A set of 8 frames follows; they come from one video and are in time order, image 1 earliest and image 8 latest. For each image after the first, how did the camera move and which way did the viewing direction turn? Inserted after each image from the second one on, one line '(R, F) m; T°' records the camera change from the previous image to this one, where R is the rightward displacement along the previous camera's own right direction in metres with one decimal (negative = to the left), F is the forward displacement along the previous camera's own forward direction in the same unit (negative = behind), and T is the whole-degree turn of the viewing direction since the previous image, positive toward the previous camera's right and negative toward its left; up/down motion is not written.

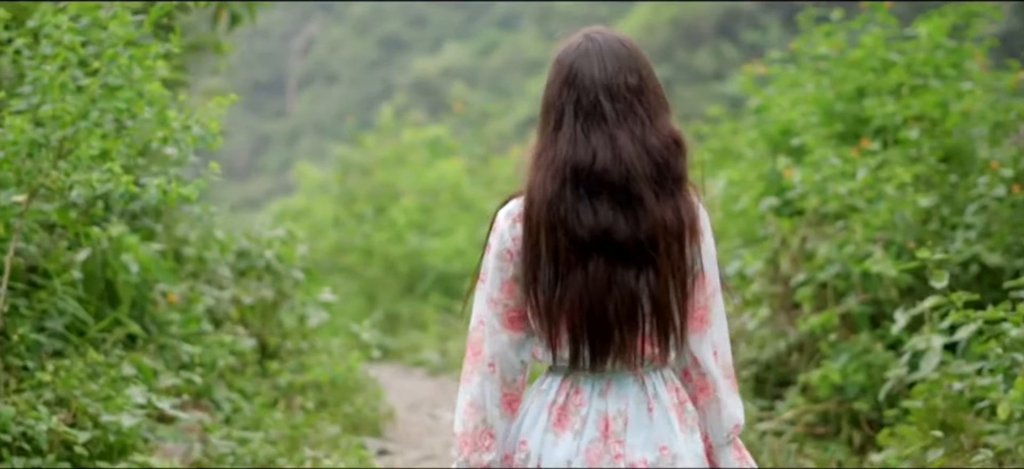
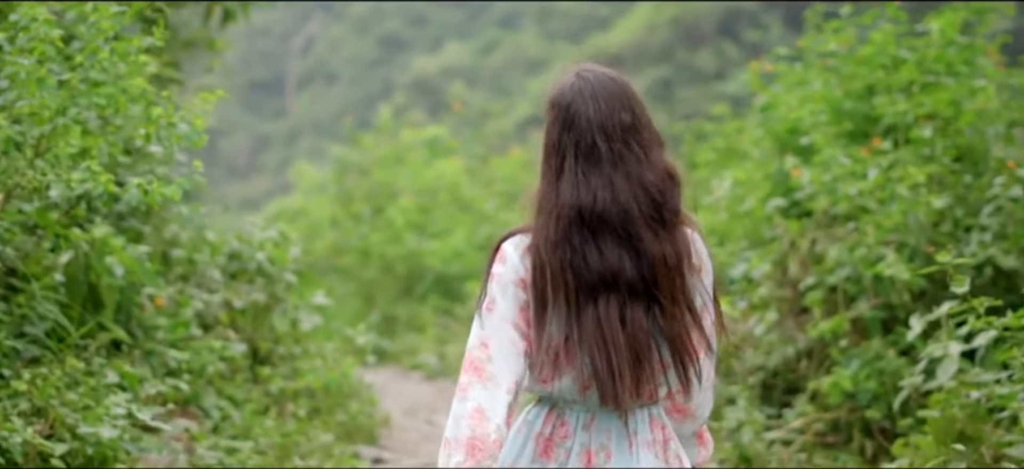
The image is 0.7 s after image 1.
(0.0, +0.2) m; 0°
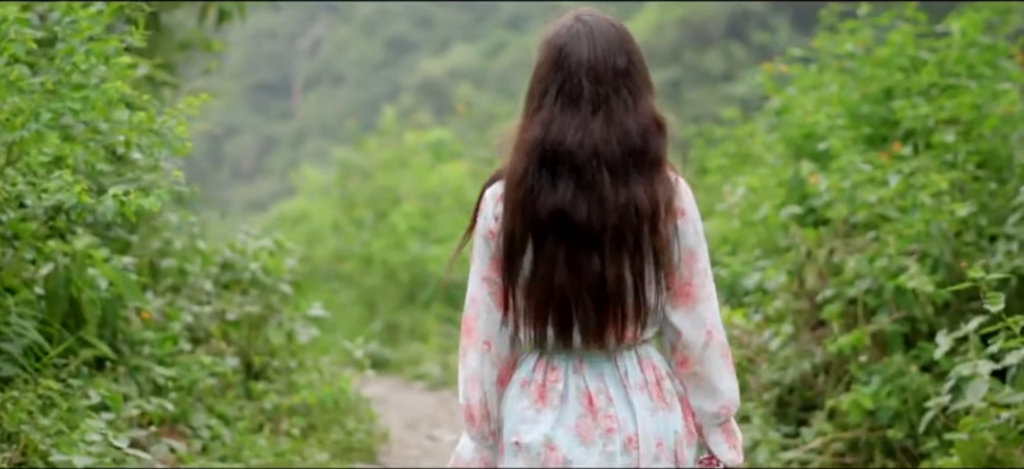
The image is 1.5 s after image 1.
(0.0, +0.3) m; 0°
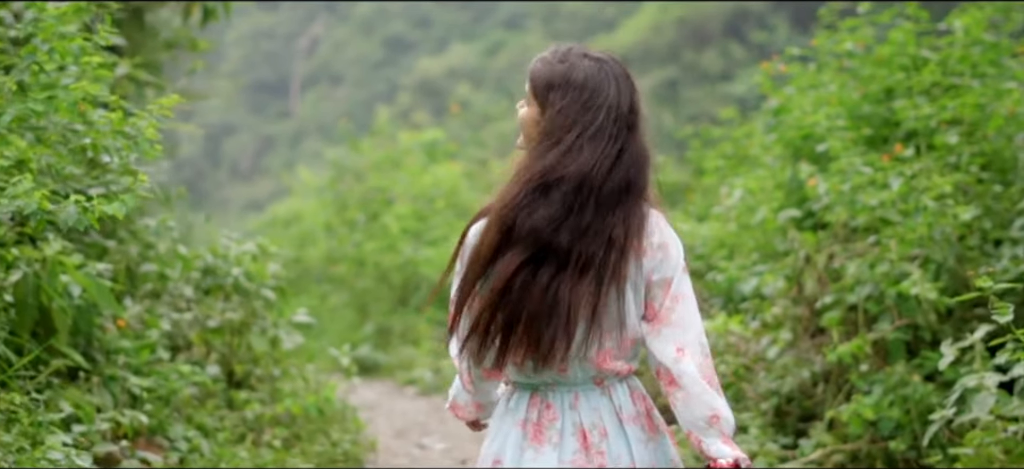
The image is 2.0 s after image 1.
(0.0, +0.2) m; 0°
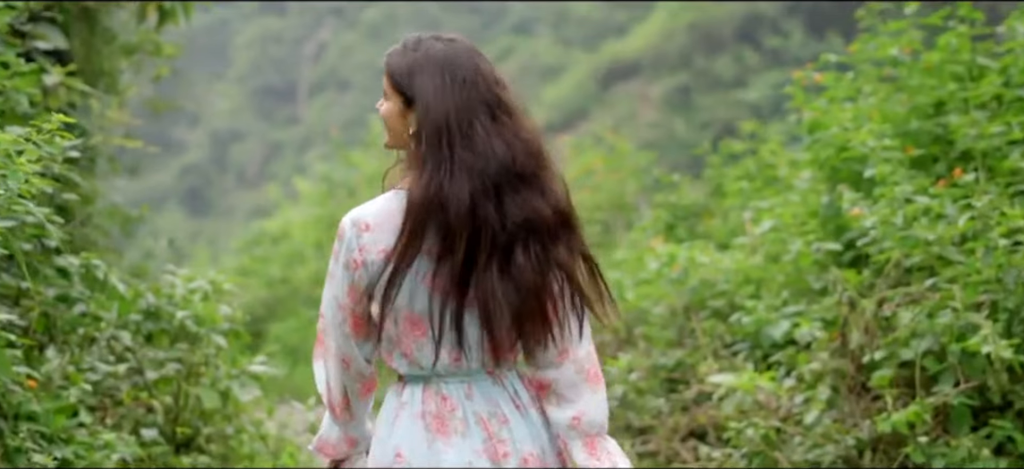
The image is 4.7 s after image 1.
(+0.1, +0.9) m; 0°
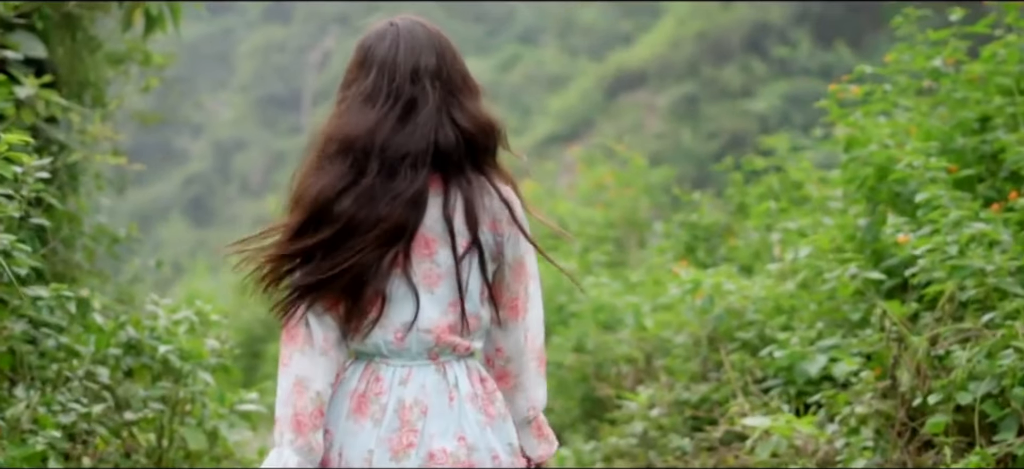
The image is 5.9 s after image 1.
(0.0, +0.4) m; 0°
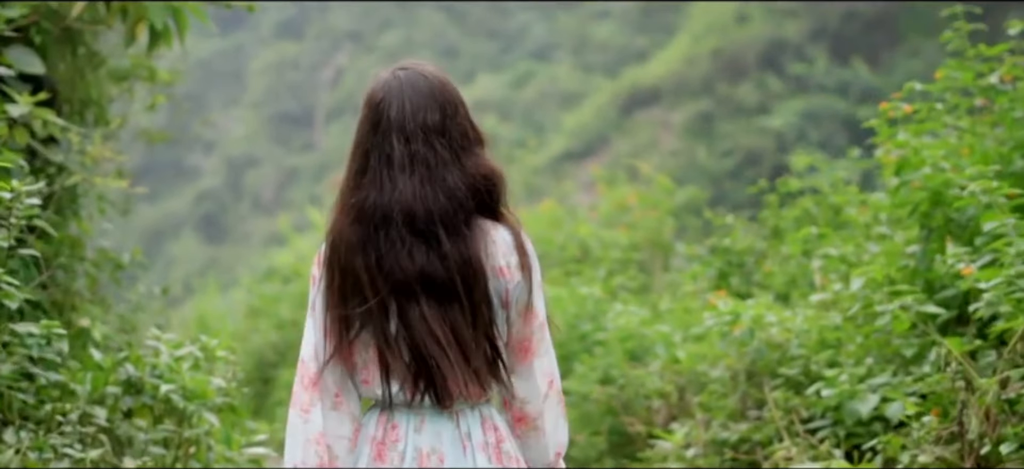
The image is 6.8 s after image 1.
(-0.1, +0.4) m; 0°
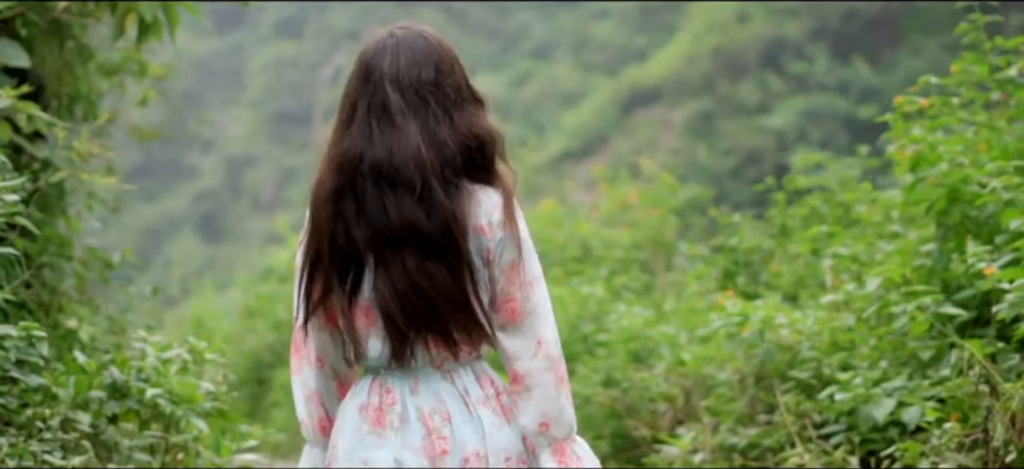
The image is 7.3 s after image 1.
(0.0, +0.2) m; 0°
